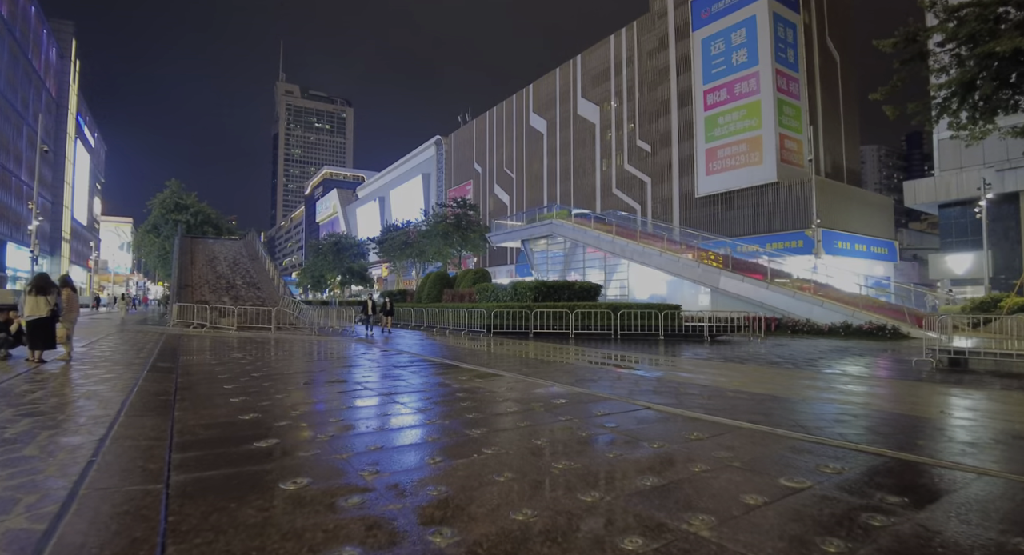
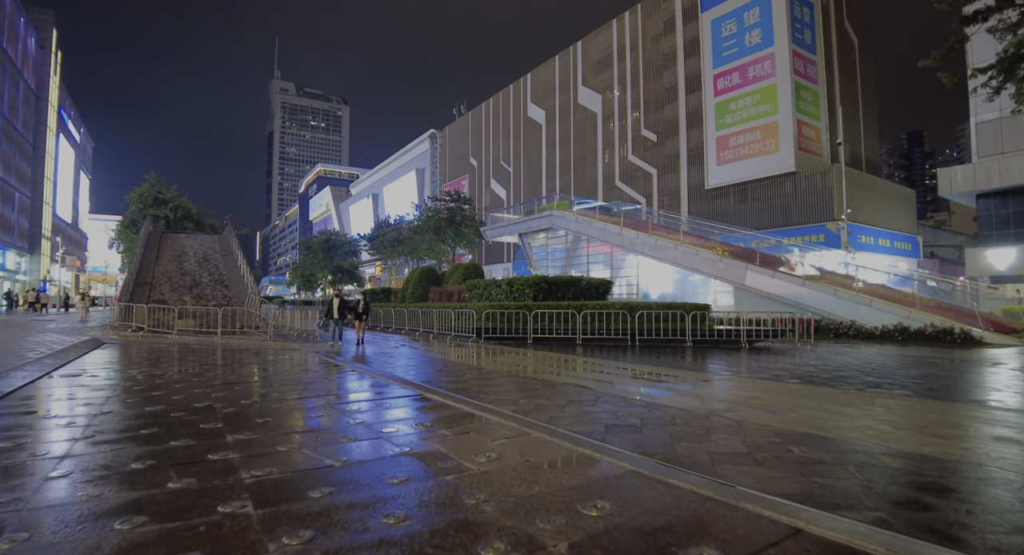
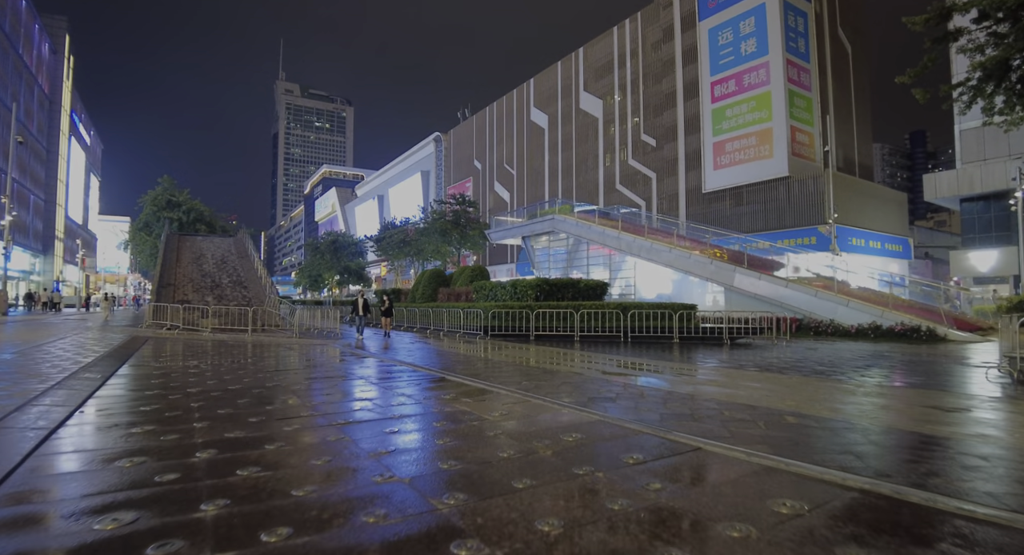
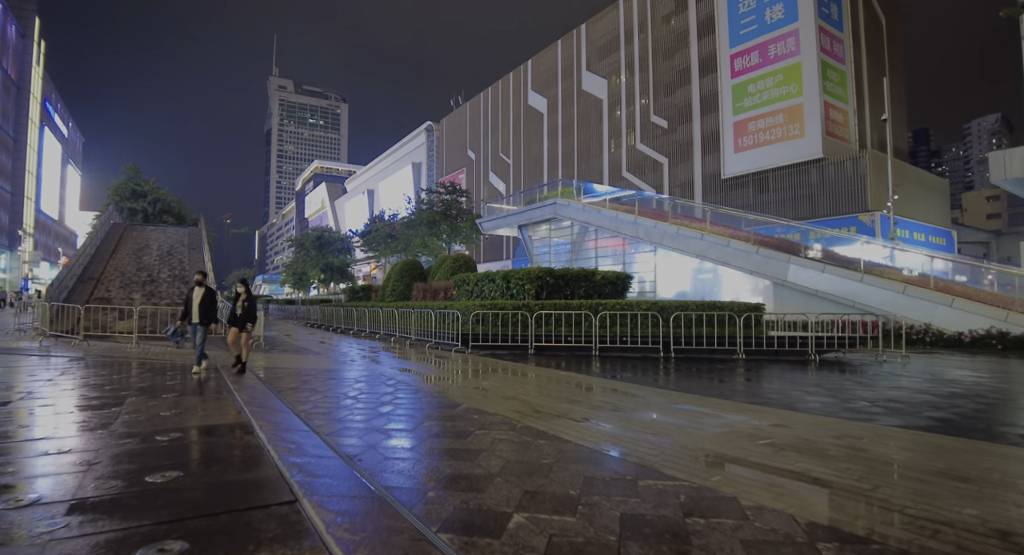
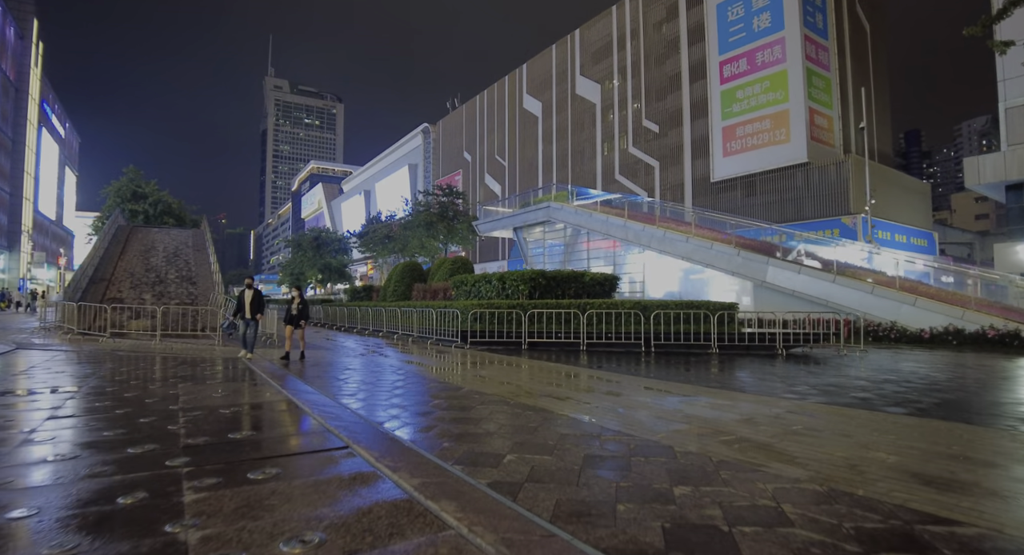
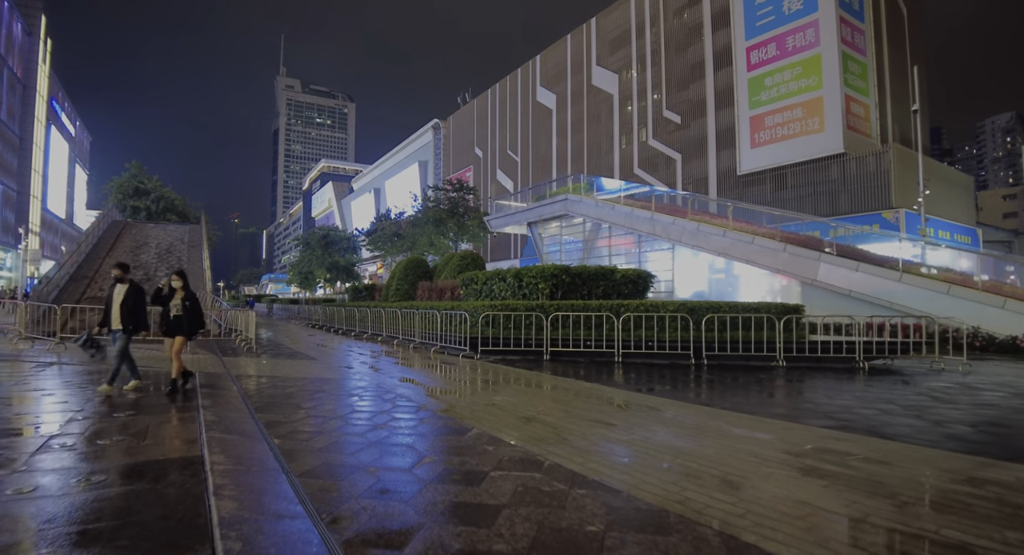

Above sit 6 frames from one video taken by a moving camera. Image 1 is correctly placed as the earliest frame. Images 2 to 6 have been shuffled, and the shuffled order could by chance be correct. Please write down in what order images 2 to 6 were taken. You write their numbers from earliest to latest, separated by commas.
3, 2, 5, 4, 6
